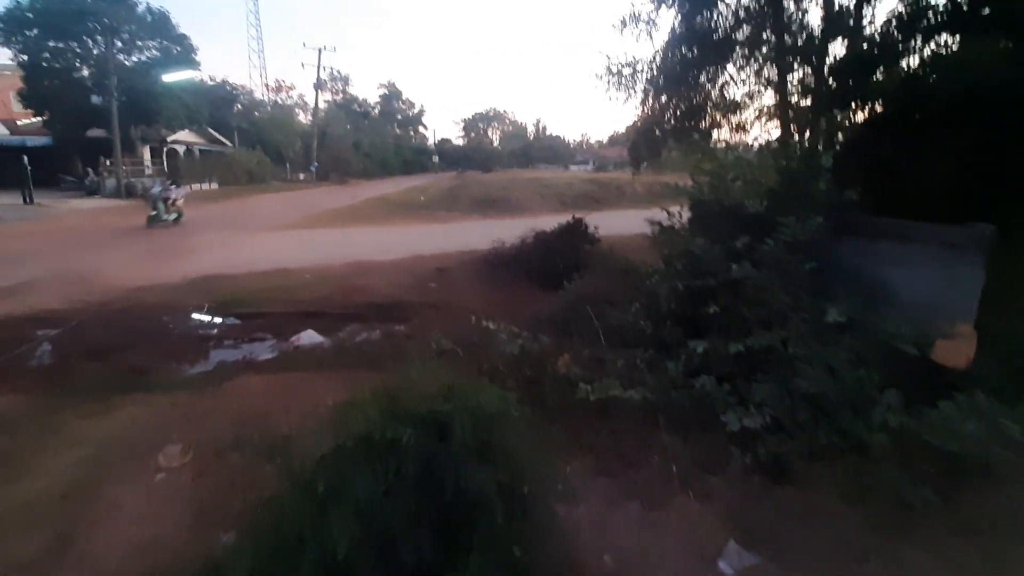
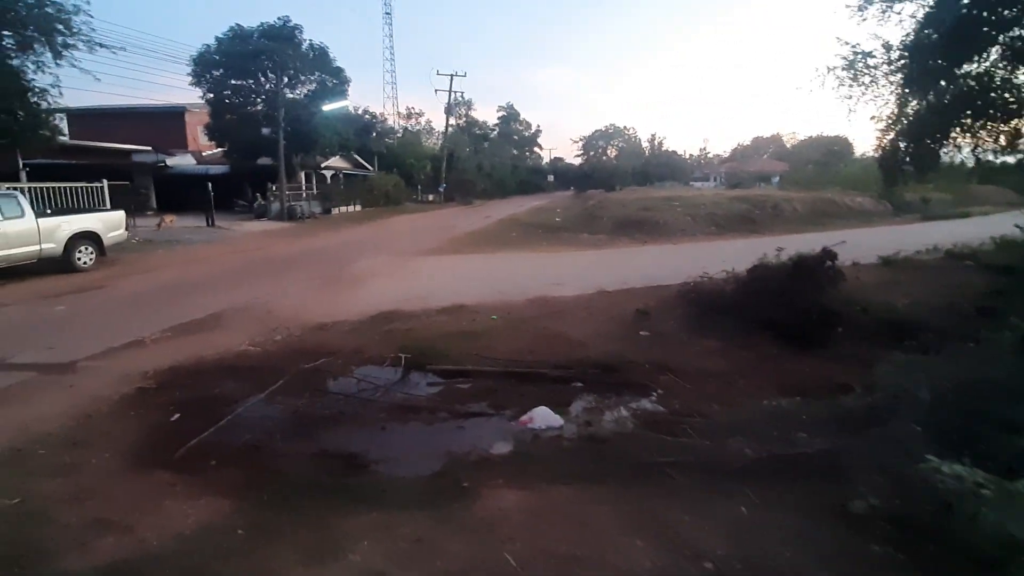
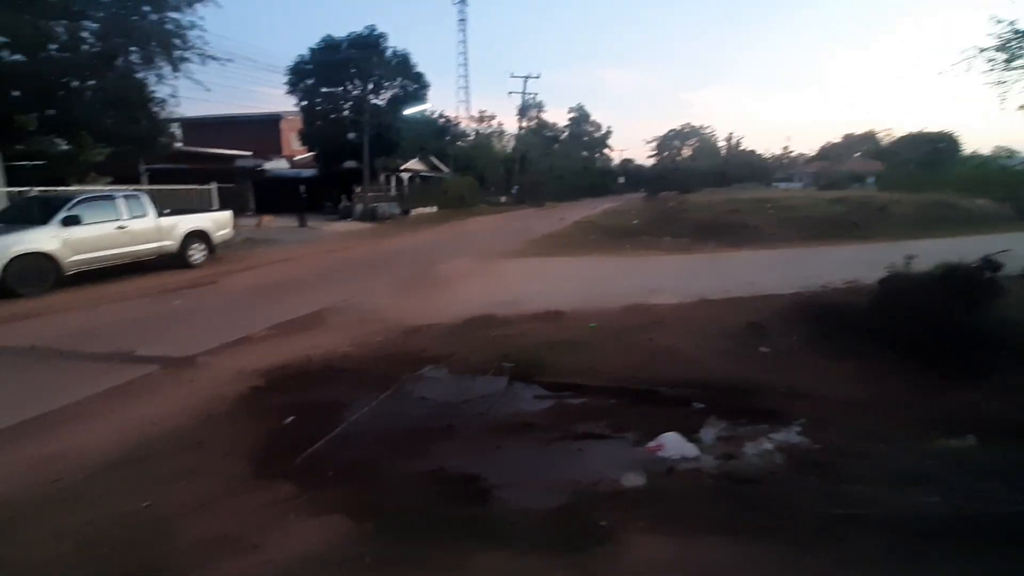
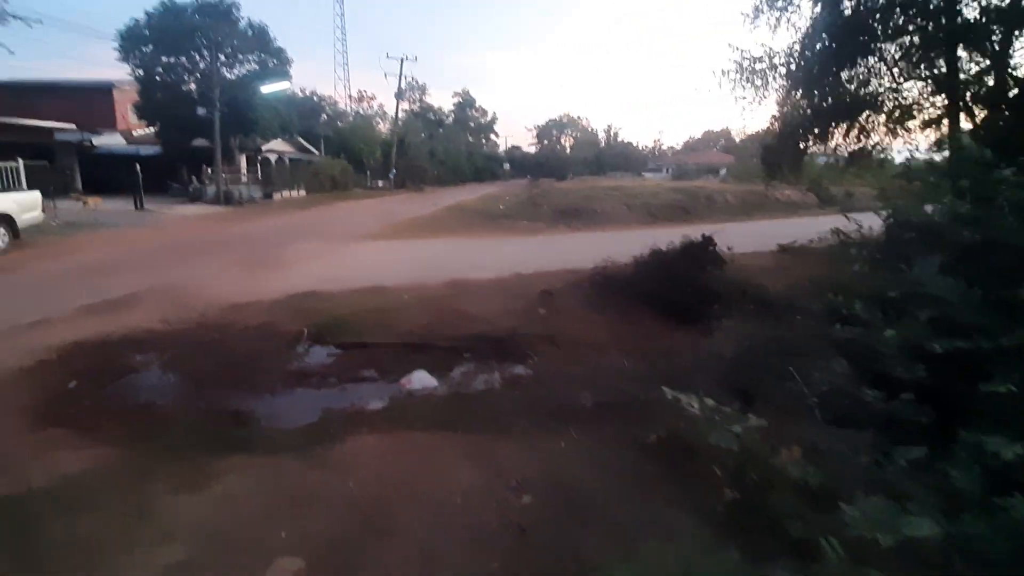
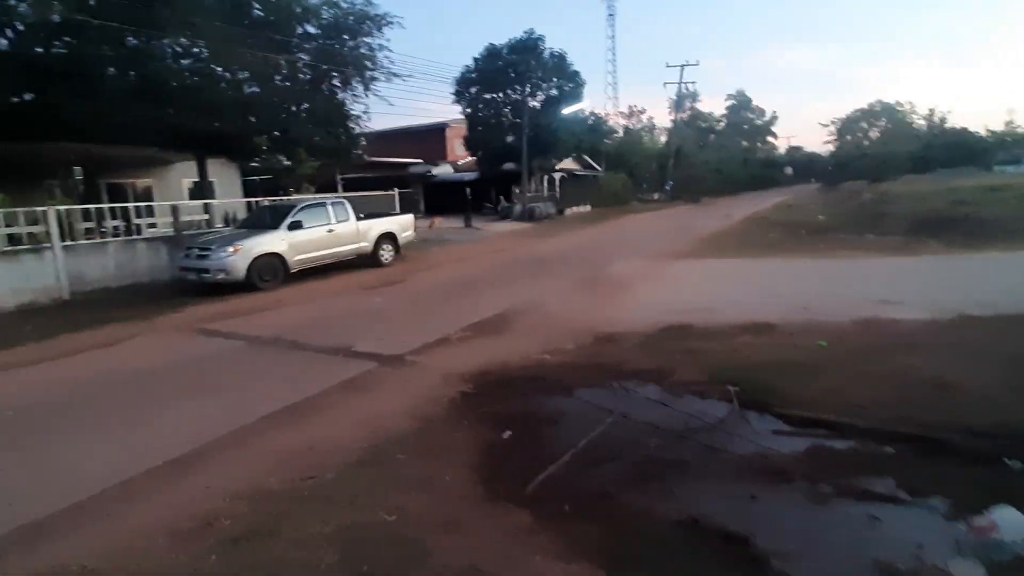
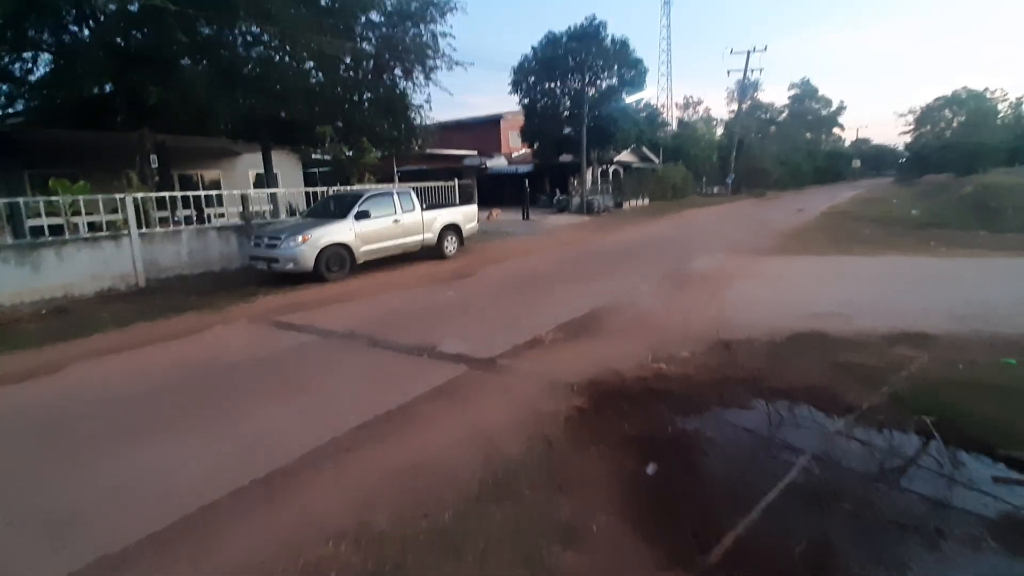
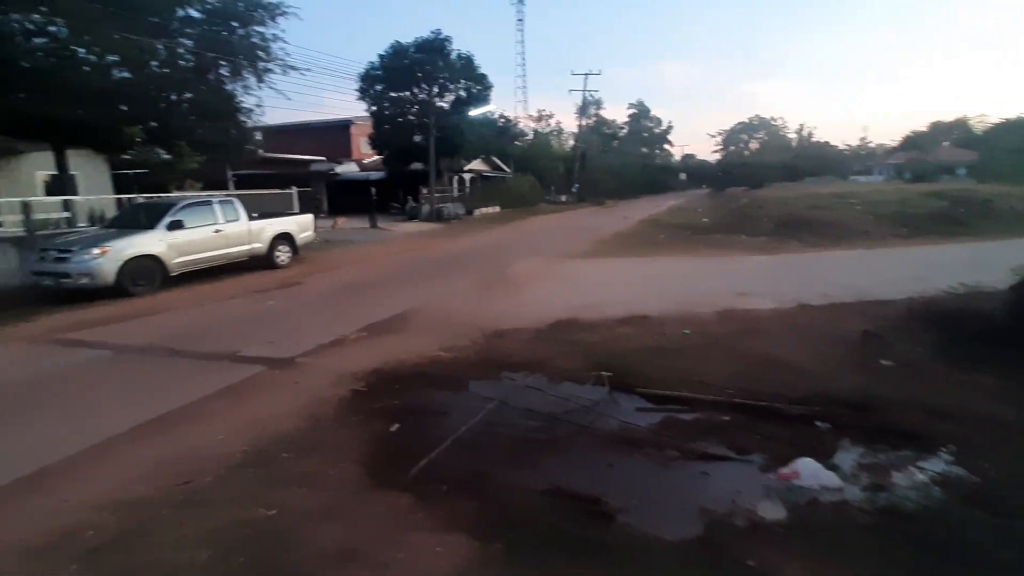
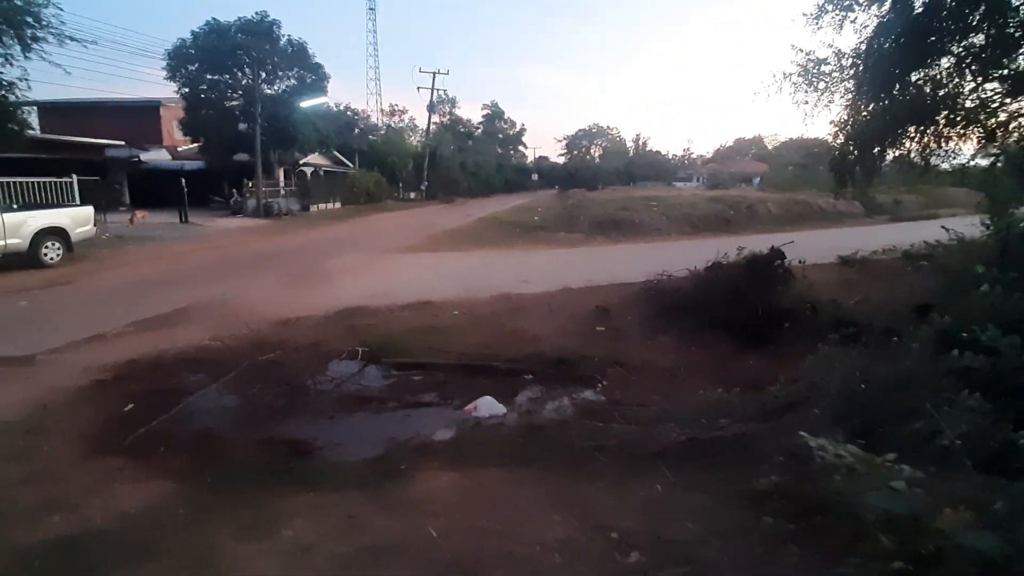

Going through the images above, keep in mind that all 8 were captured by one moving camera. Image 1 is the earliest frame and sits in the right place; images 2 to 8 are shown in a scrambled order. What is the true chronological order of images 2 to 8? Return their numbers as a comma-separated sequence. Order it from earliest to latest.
4, 8, 2, 3, 7, 5, 6
